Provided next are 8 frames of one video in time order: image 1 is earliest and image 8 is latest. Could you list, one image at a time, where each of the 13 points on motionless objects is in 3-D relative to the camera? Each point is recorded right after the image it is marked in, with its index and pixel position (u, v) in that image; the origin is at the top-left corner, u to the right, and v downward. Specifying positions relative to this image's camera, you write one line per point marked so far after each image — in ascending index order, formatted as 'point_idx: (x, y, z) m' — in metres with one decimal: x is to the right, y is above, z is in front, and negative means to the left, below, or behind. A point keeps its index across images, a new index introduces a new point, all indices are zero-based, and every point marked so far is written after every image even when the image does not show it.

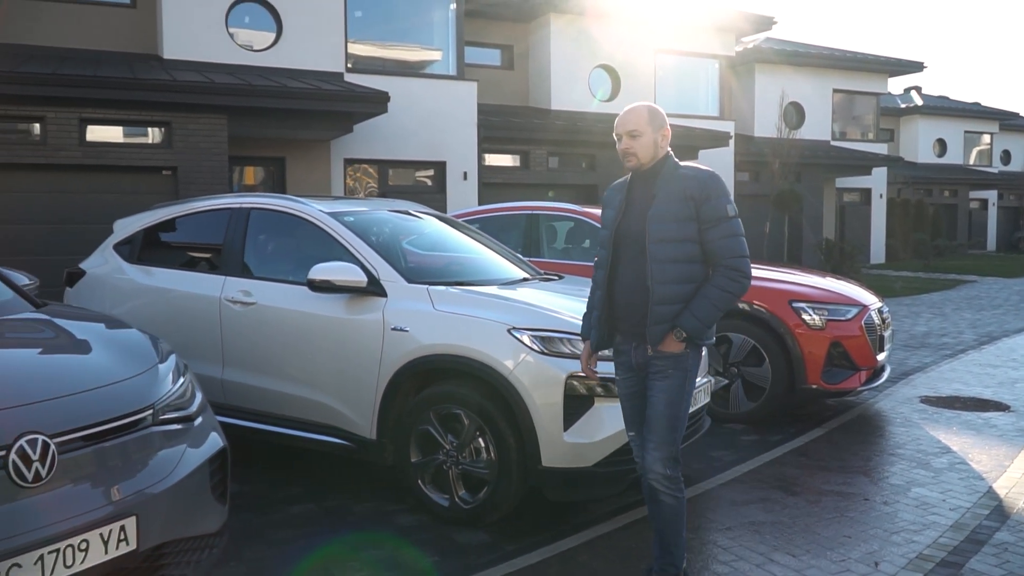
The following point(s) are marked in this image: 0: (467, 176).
0: (-0.8, +1.8, +15.2) m
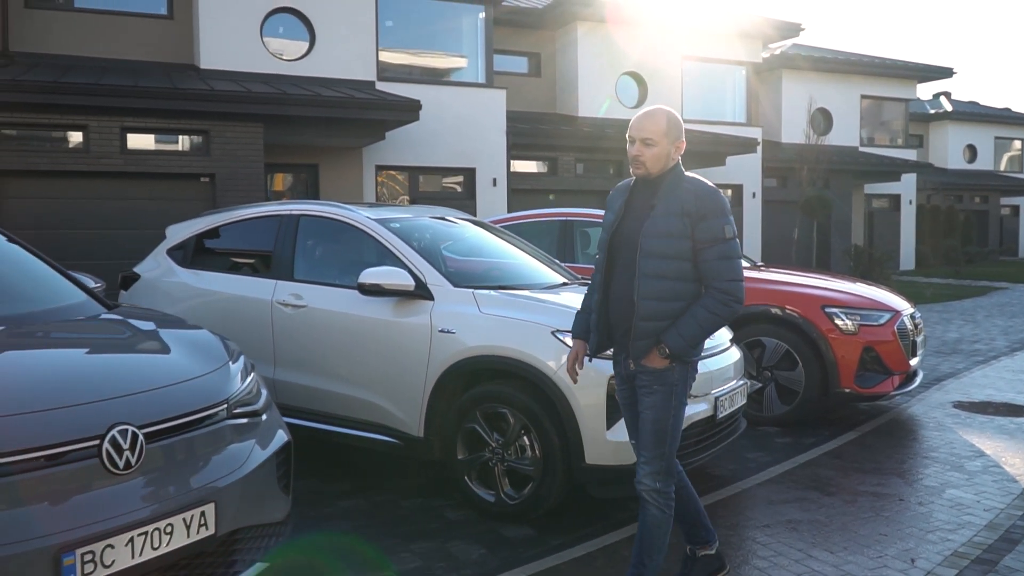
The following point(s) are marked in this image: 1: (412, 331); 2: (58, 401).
0: (-0.3, +1.8, +15.4) m
1: (-0.5, -0.2, +4.5) m
2: (-1.3, -0.3, +2.5) m
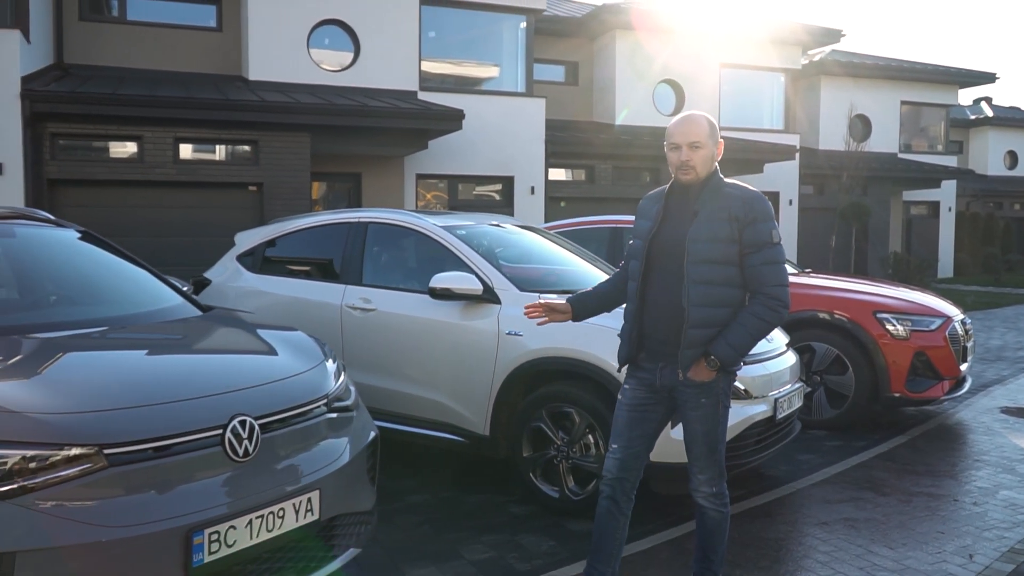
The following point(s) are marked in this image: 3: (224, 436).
0: (+0.4, +1.6, +15.6) m
1: (-0.2, -0.2, +4.7) m
2: (-1.0, -0.3, +2.7) m
3: (-0.9, -0.4, +2.7) m
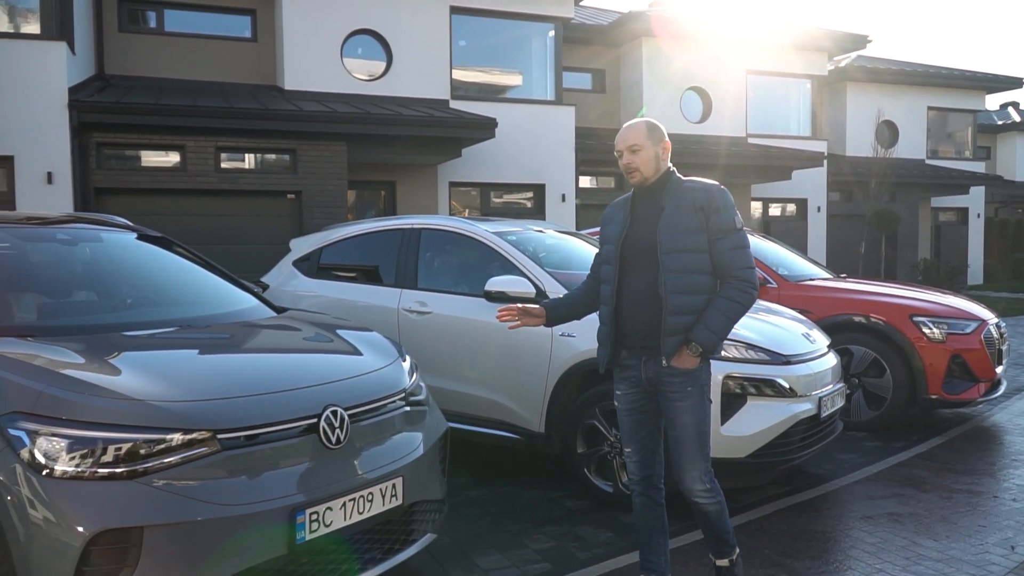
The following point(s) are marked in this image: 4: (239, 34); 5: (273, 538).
0: (+0.9, +1.5, +15.8) m
1: (+0.1, -0.3, +4.9) m
2: (-0.8, -0.3, +2.9) m
3: (-0.6, -0.4, +2.9) m
4: (-4.5, +4.1, +14.8) m
5: (-0.7, -0.7, +2.7) m
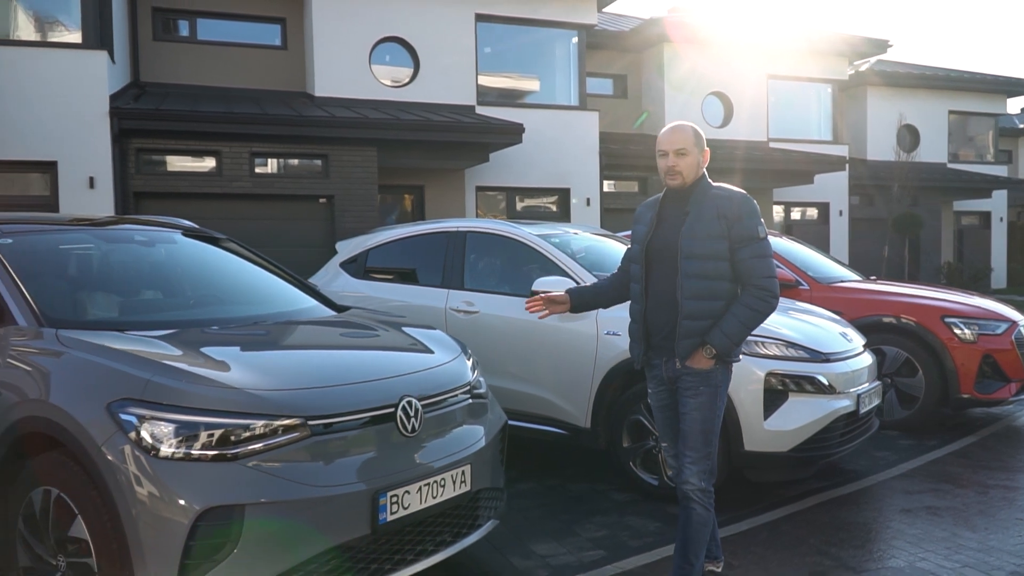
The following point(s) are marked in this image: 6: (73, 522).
0: (+1.4, +1.5, +15.9) m
1: (+0.4, -0.3, +5.0) m
2: (-0.6, -0.3, +3.1) m
3: (-0.4, -0.4, +3.1) m
4: (-4.0, +4.1, +15.1) m
5: (-0.5, -0.7, +2.9) m
6: (-1.4, -0.7, +2.8) m
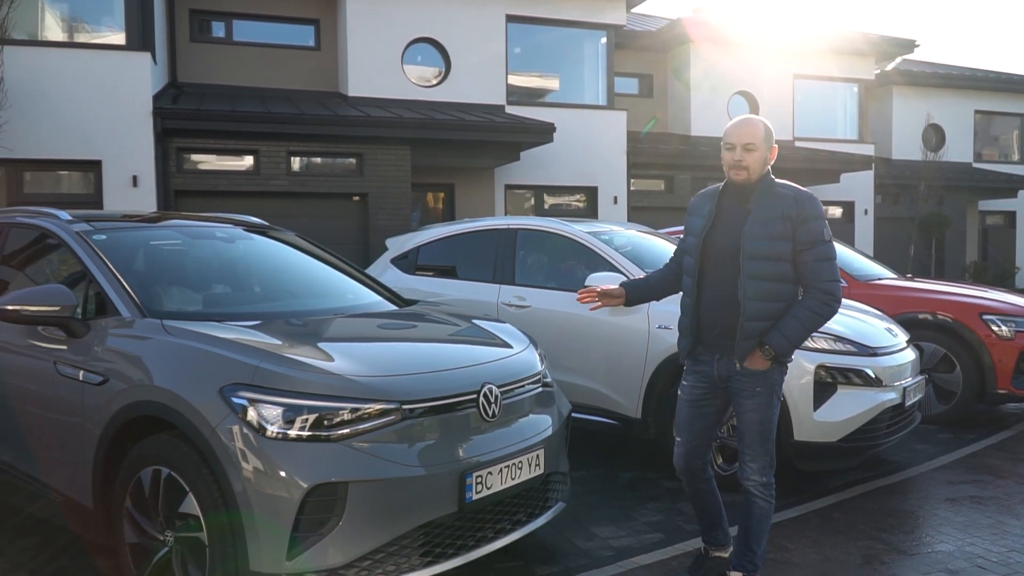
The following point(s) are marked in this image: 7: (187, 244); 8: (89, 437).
0: (+1.9, +1.5, +16.1) m
1: (+0.7, -0.2, +5.2) m
2: (-0.3, -0.3, +3.3) m
3: (-0.1, -0.4, +3.3) m
4: (-3.5, +4.1, +15.3) m
5: (-0.2, -0.7, +3.1) m
6: (-1.1, -0.7, +3.0) m
7: (-1.5, +0.2, +4.4) m
8: (-1.6, -0.6, +3.4) m
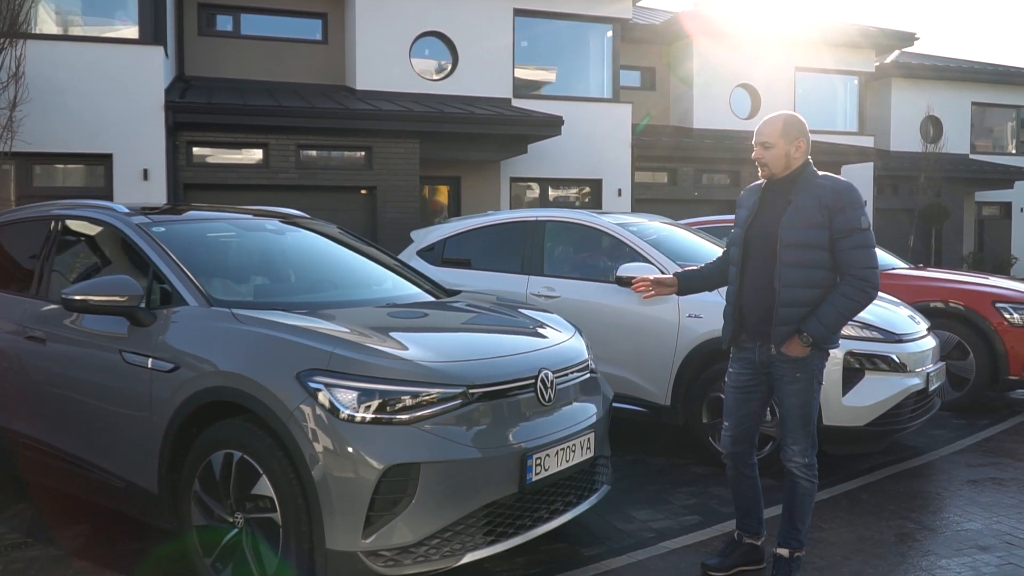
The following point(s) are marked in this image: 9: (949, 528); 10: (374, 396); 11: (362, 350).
0: (+2.0, +1.7, +16.2) m
1: (+0.9, -0.2, +5.3) m
2: (-0.1, -0.2, +3.4) m
3: (+0.1, -0.4, +3.4) m
4: (-3.4, +4.2, +15.4) m
5: (0.0, -0.7, +3.2) m
6: (-0.9, -0.7, +3.2) m
7: (-1.4, +0.3, +4.5) m
8: (-1.4, -0.5, +3.5) m
9: (+2.0, -1.1, +4.1) m
10: (-0.5, -0.4, +3.0) m
11: (-0.5, -0.2, +3.2) m
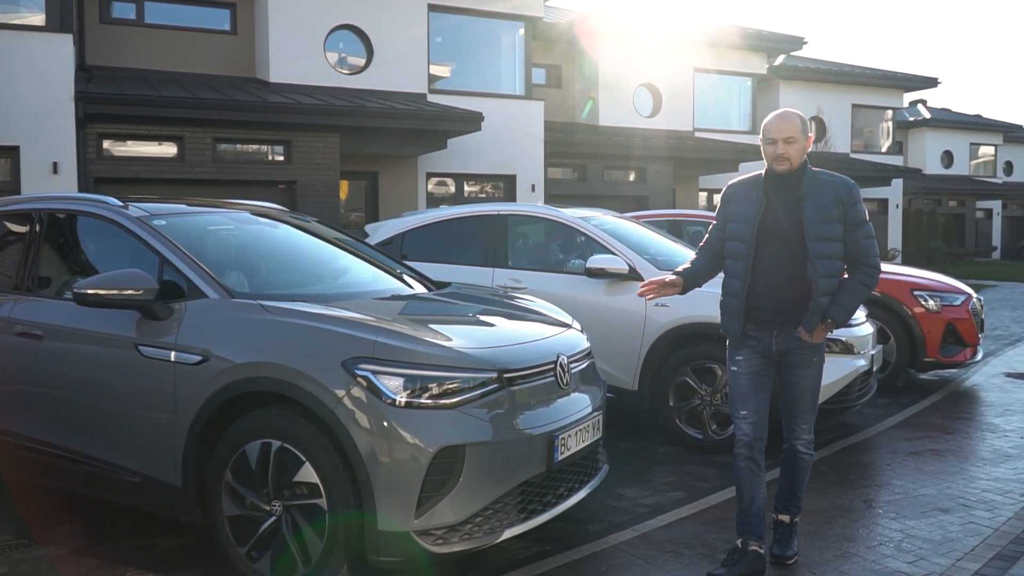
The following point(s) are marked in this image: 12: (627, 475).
0: (+0.5, +1.8, +16.5) m
1: (+0.7, -0.1, +5.6) m
2: (0.0, -0.2, +3.6) m
3: (+0.2, -0.3, +3.6) m
4: (-4.8, +4.3, +15.0) m
5: (+0.1, -0.6, +3.4) m
6: (-0.8, -0.6, +3.2) m
7: (-1.4, +0.3, +4.5) m
8: (-1.3, -0.5, +3.5) m
9: (+2.0, -1.0, +4.5) m
10: (-0.3, -0.3, +3.2) m
11: (-0.4, -0.2, +3.3) m
12: (+0.6, -1.0, +4.9) m
